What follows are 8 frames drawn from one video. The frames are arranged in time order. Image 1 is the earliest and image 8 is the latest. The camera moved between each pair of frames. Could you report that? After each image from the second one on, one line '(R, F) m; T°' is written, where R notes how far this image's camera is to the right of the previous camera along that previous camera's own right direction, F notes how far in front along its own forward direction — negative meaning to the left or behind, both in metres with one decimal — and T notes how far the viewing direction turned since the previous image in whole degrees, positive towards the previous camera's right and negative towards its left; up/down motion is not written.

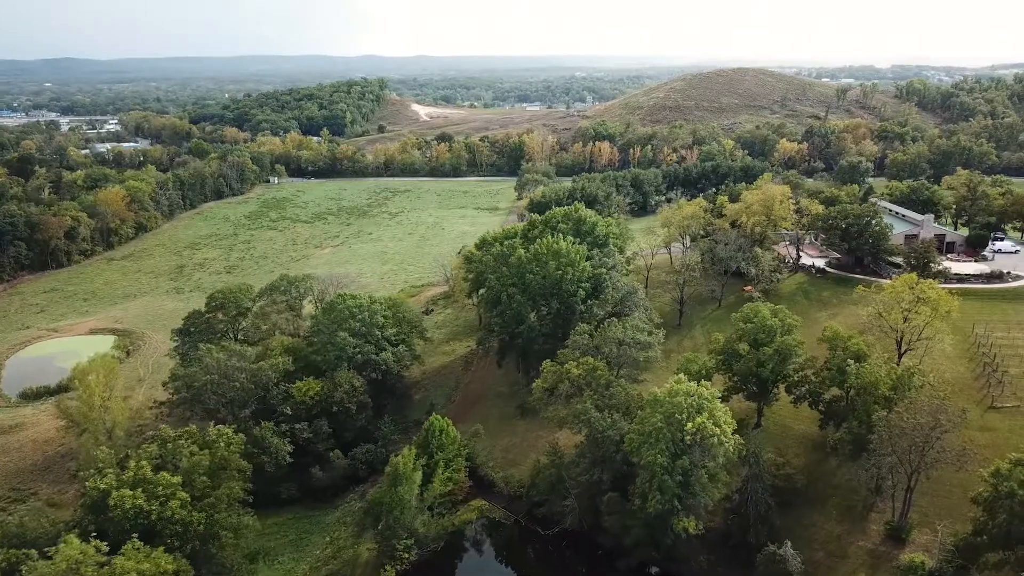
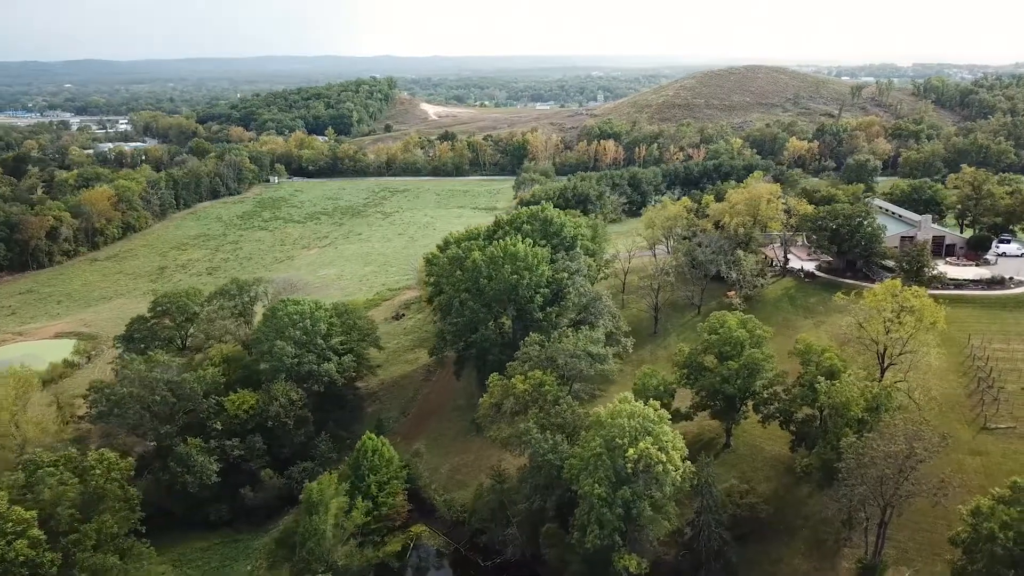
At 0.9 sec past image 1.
(+3.6, +3.6) m; -1°
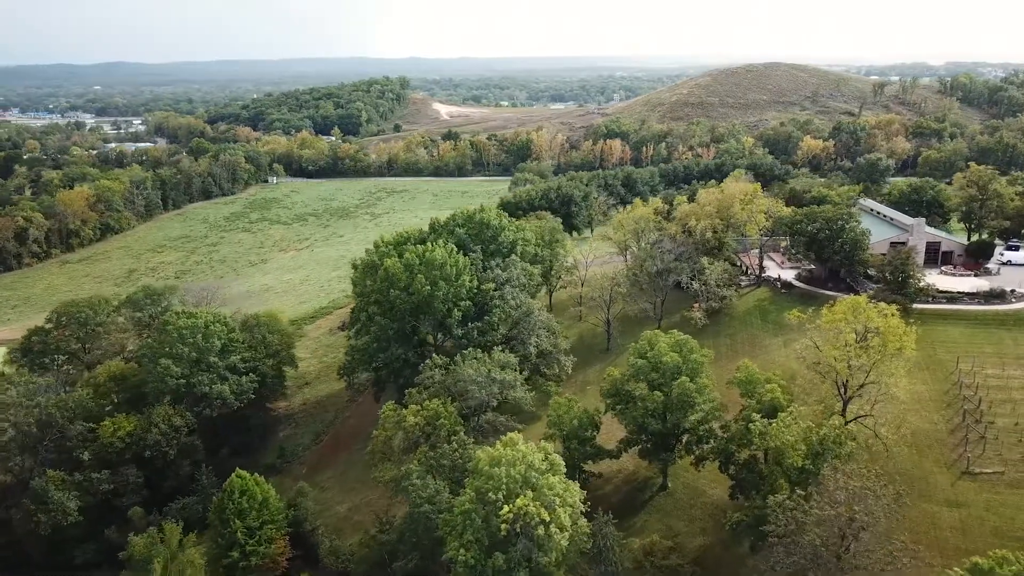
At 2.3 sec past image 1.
(+5.3, +5.7) m; -2°
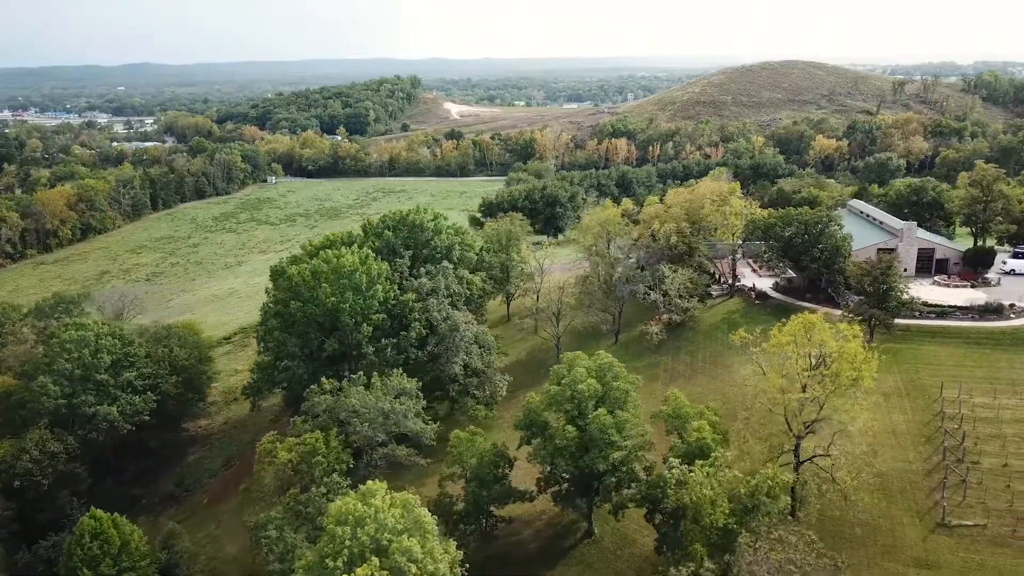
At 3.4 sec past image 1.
(+4.4, +4.8) m; -2°
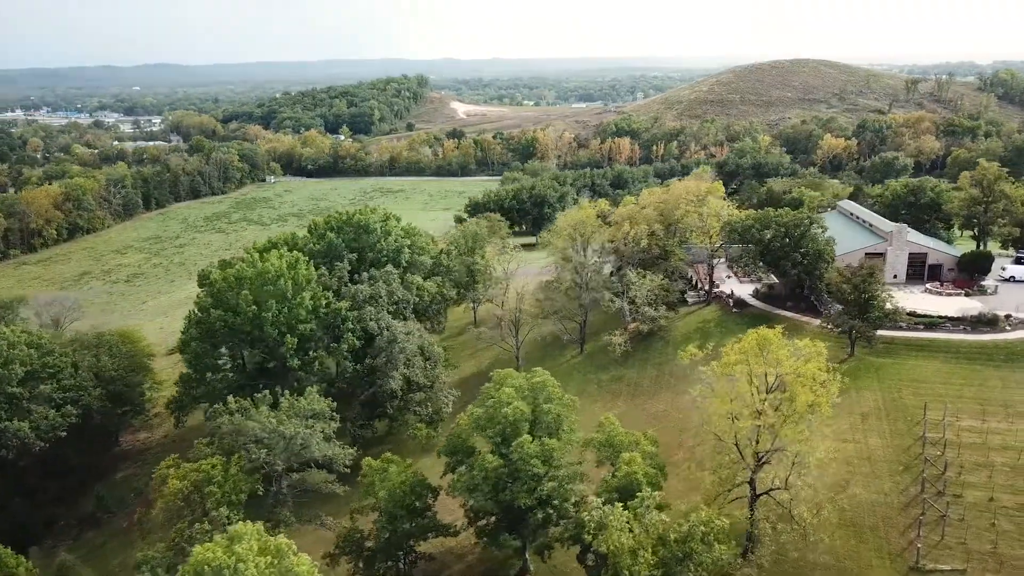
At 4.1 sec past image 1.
(+2.8, +3.0) m; -1°
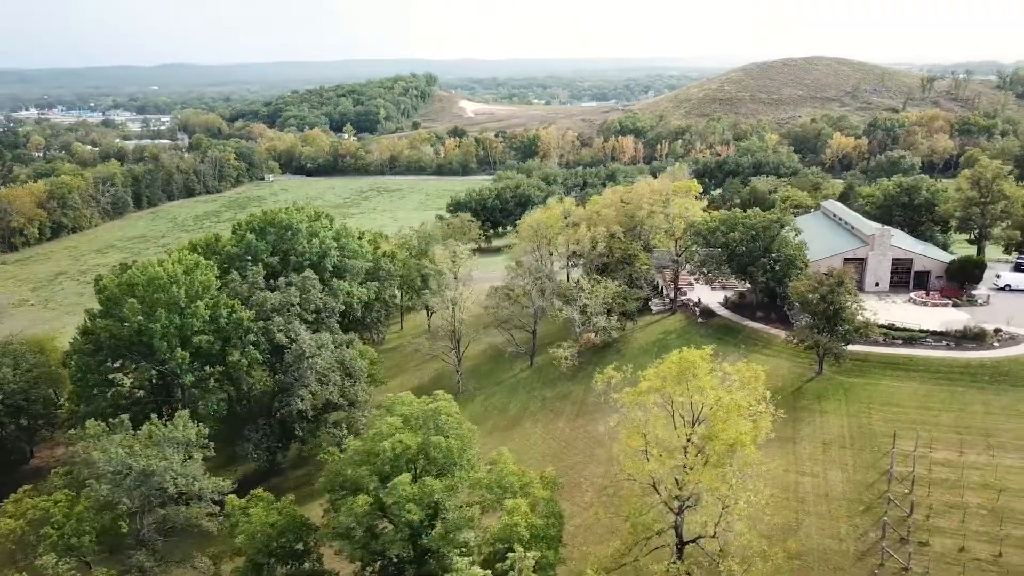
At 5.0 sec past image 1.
(+3.4, +3.5) m; -1°
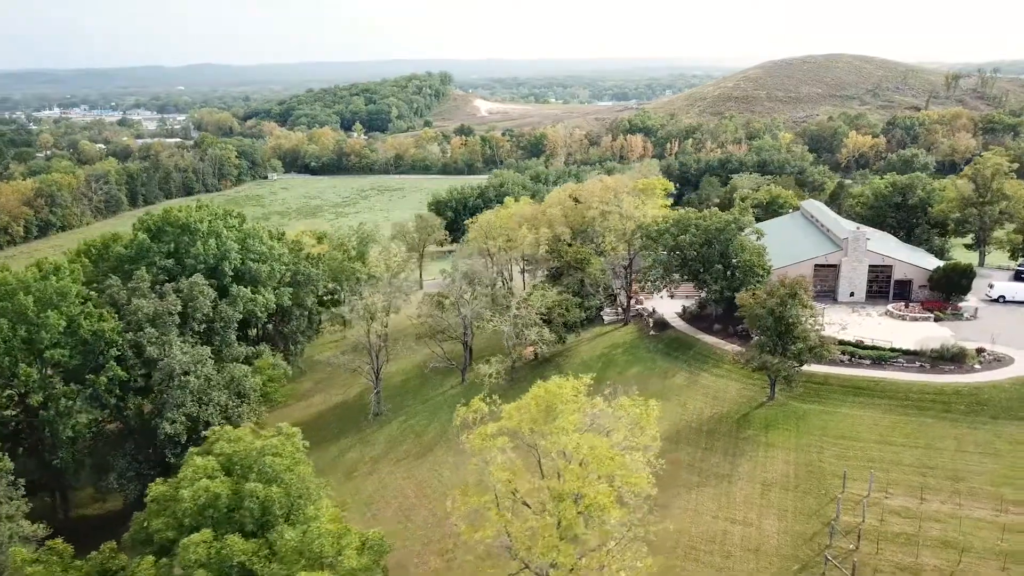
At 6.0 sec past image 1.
(+3.9, +3.9) m; -2°
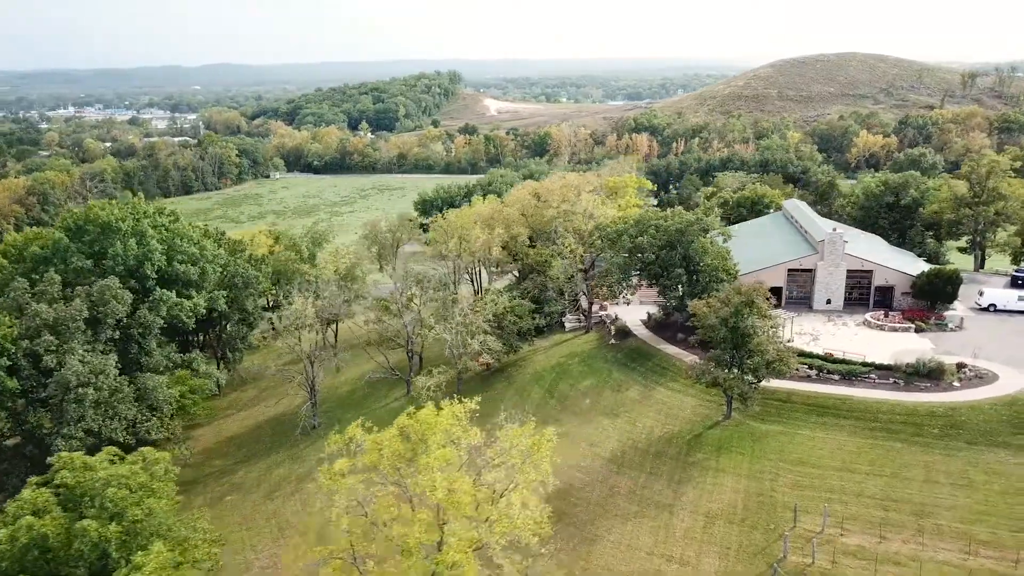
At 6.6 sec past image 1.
(+2.5, +2.4) m; -1°
